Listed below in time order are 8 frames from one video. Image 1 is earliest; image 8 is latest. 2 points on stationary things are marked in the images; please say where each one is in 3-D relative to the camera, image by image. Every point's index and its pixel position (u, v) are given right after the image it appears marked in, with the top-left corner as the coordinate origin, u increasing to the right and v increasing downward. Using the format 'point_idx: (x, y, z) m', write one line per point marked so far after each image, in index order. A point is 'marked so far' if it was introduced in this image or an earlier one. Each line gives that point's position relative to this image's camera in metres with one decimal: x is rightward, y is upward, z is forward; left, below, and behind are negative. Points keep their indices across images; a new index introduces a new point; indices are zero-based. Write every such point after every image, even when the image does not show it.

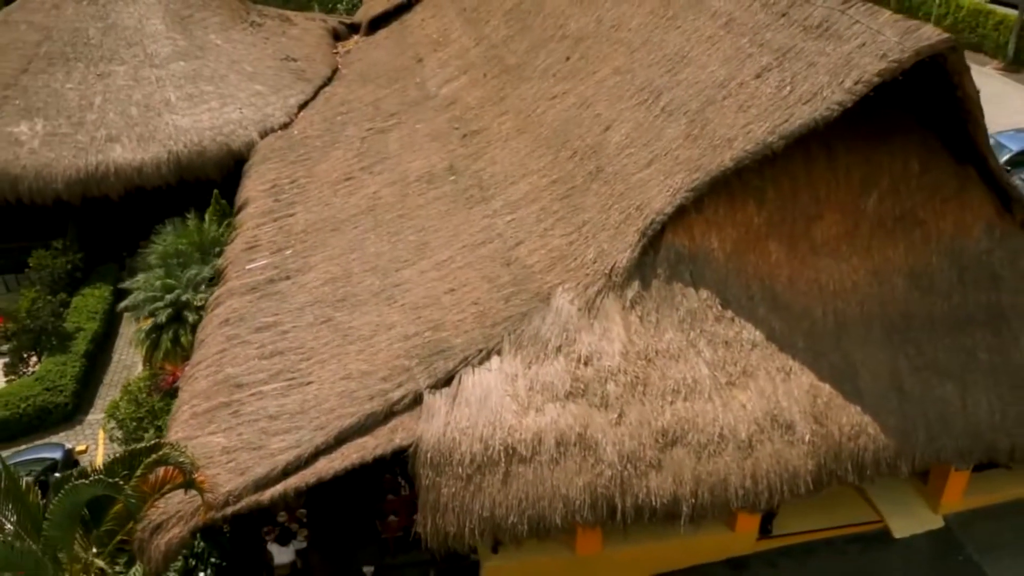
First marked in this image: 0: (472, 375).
0: (-0.4, -0.8, +8.0) m
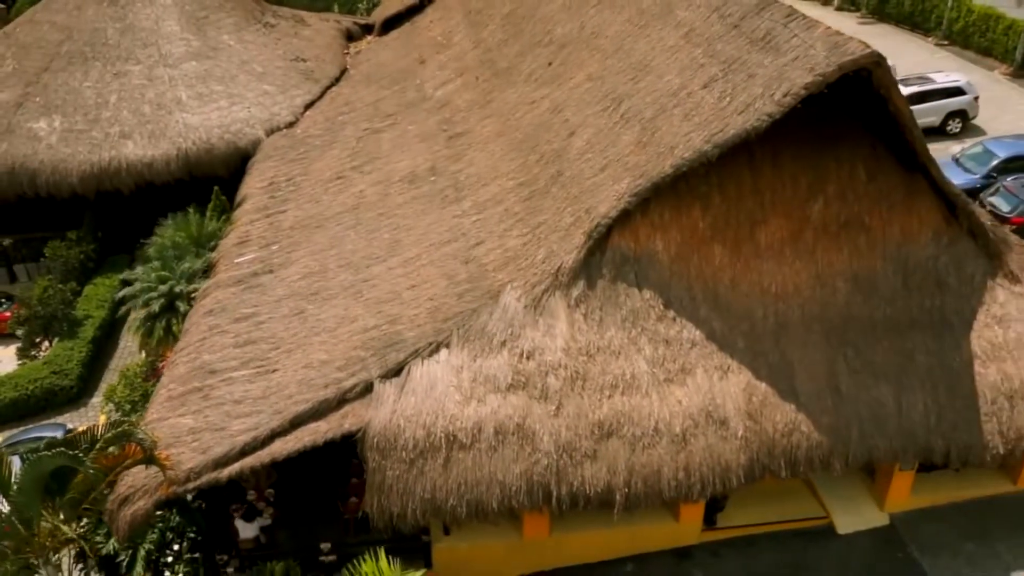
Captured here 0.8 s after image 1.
0: (-0.9, -0.8, +8.6) m
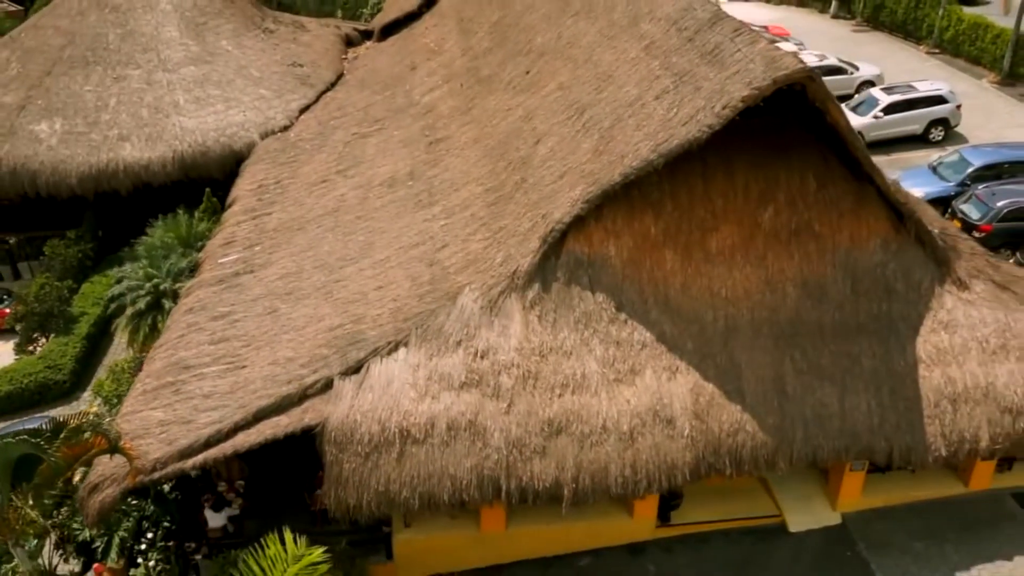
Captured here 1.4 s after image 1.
0: (-1.4, -0.8, +8.9) m
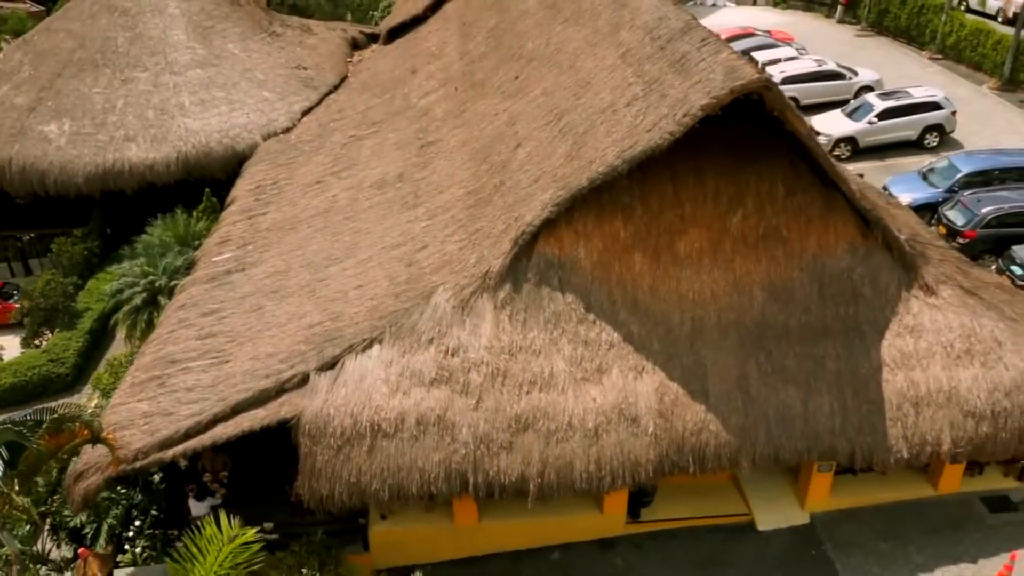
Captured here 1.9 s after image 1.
0: (-1.8, -0.8, +9.3) m
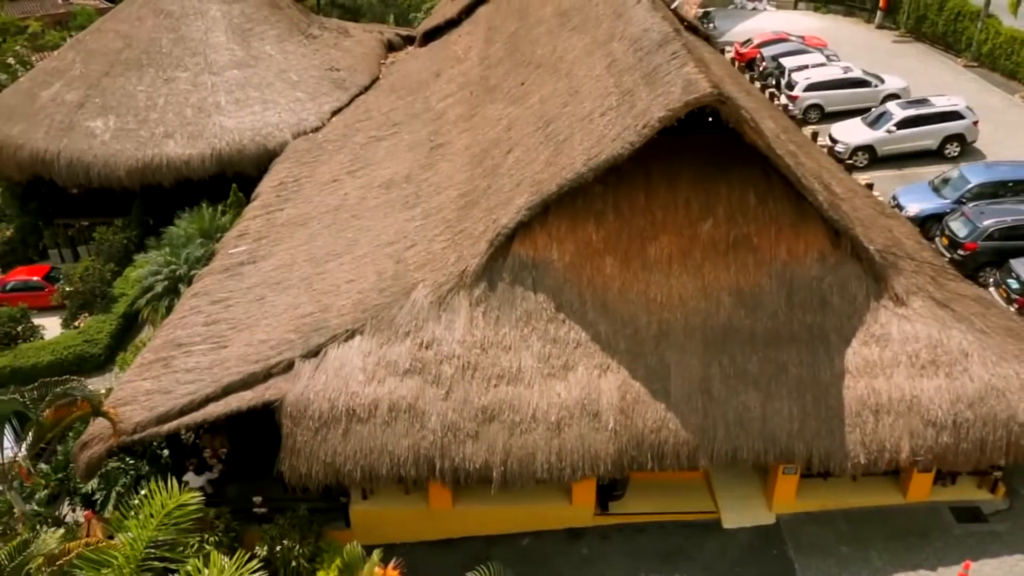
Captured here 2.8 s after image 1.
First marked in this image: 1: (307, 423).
0: (-2.1, -0.7, +9.9) m
1: (-2.4, -1.6, +9.6) m
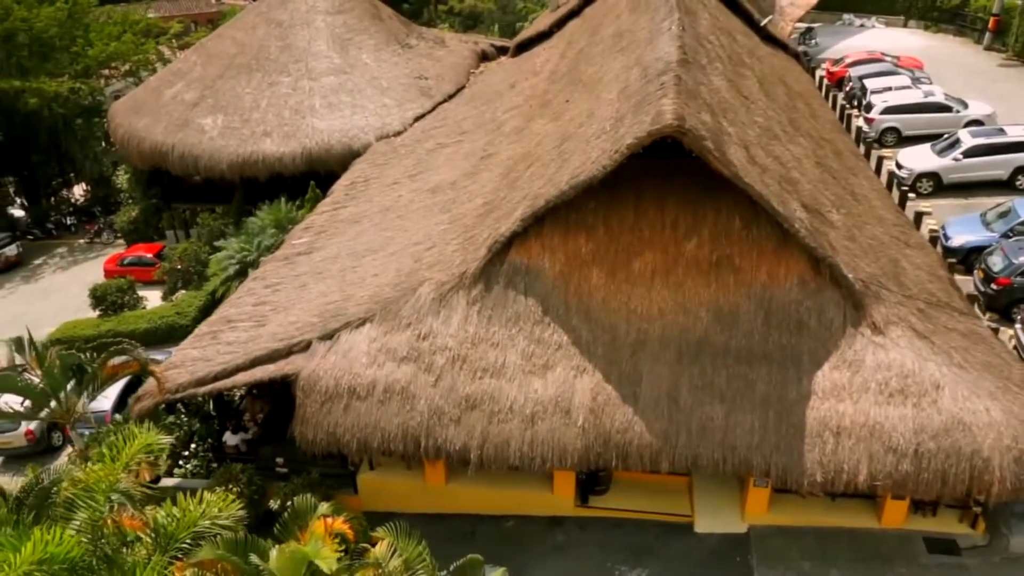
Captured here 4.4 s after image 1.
0: (-2.2, -0.6, +11.3) m
1: (-2.6, -1.4, +11.0) m
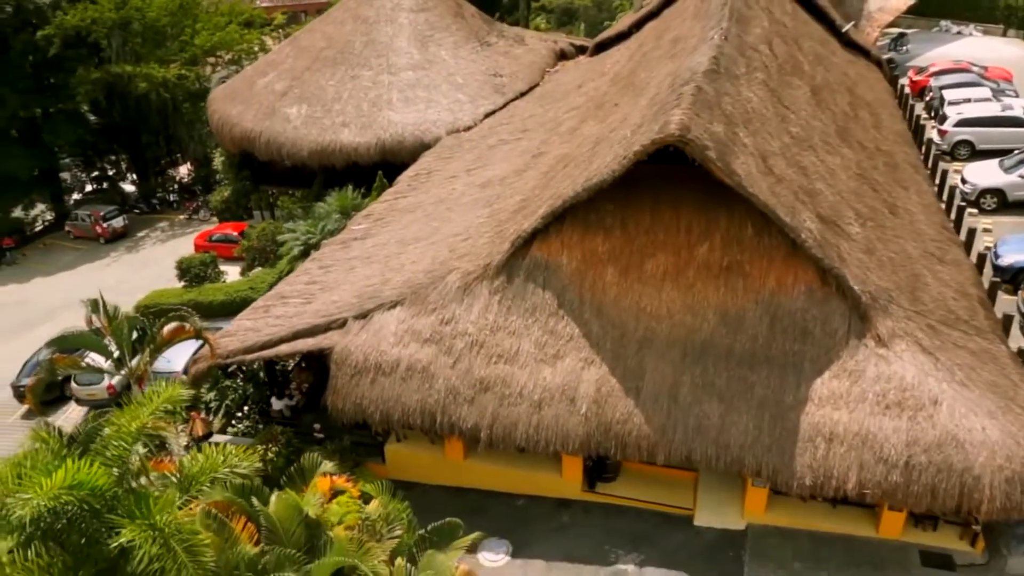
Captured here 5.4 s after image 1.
0: (-2.0, -0.4, +12.3) m
1: (-2.4, -1.2, +12.0) m
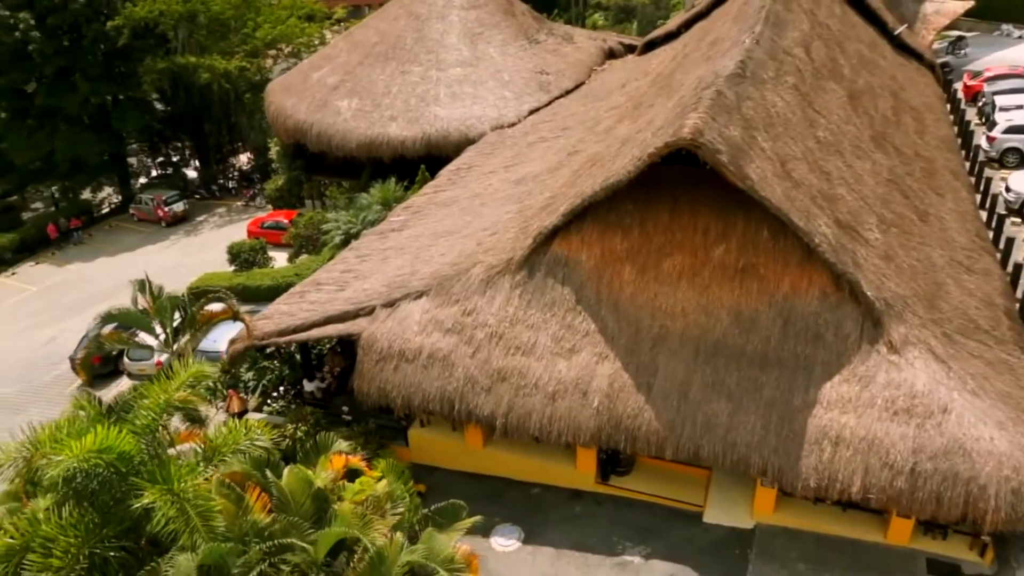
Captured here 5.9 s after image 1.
0: (-1.7, -0.2, +12.8) m
1: (-2.1, -1.0, +12.6) m
